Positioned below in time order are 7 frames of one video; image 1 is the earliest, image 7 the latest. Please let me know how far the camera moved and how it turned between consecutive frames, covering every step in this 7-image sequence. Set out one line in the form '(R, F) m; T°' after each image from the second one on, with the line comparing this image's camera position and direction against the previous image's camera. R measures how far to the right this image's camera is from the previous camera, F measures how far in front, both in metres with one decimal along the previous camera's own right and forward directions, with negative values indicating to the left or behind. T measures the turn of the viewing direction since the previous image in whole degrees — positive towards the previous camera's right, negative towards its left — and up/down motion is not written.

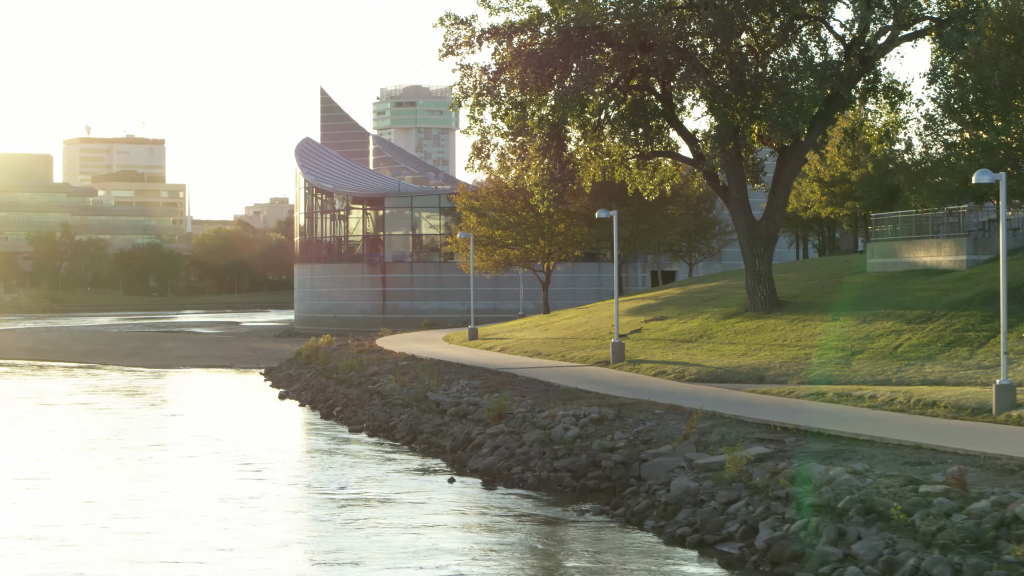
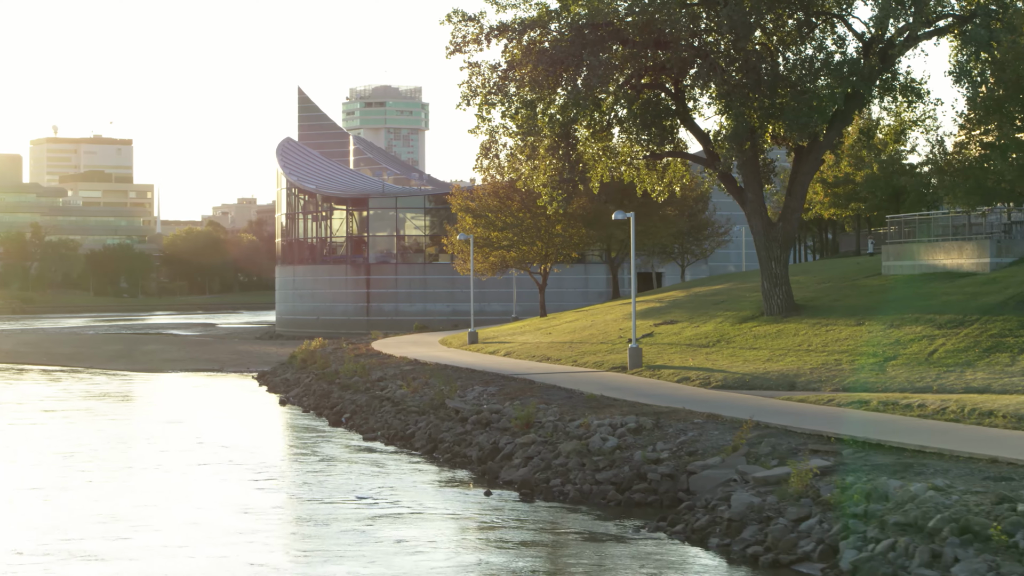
(-1.0, +0.7) m; +1°
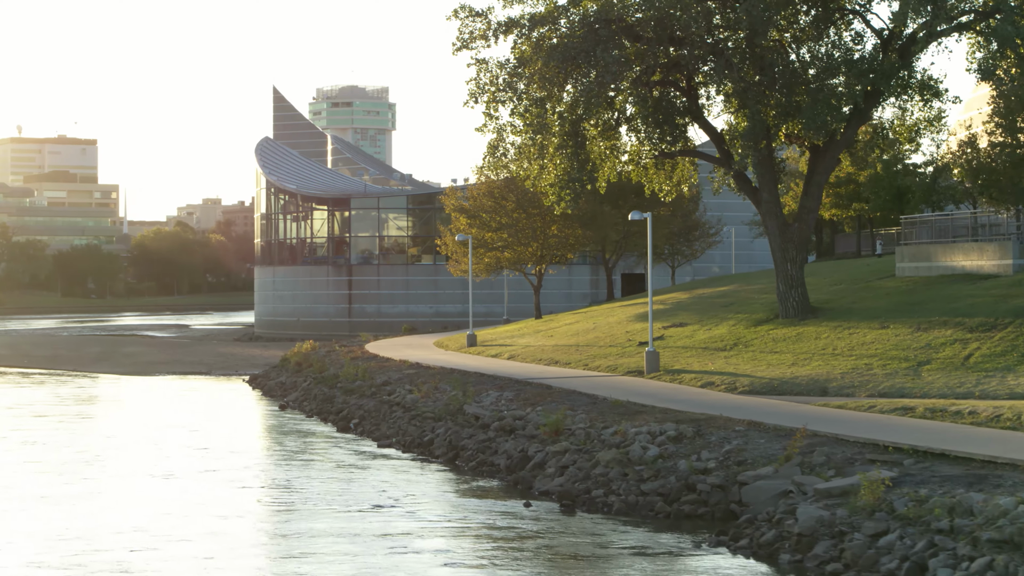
(-1.0, +0.7) m; +1°
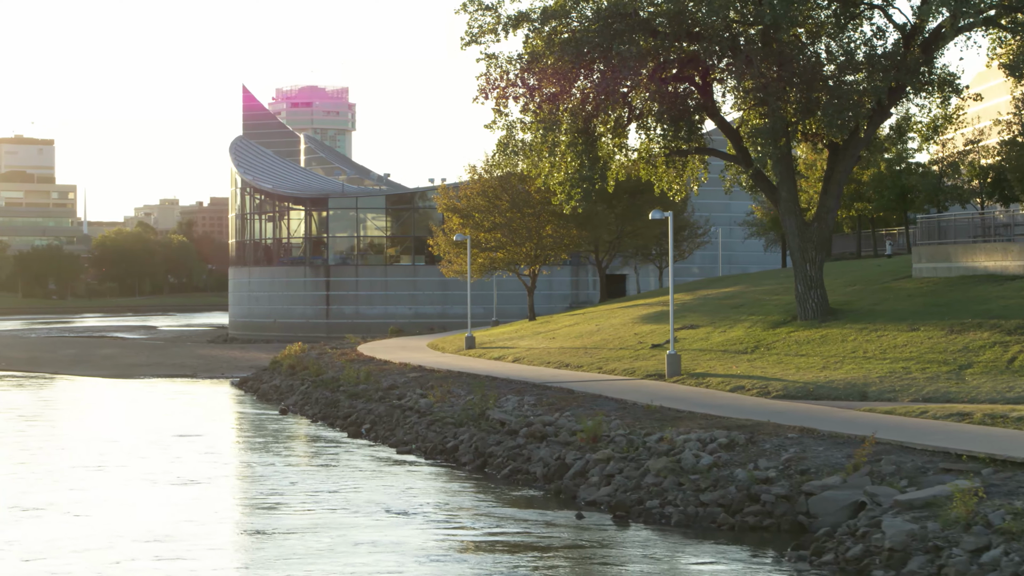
(-1.2, +0.8) m; +2°
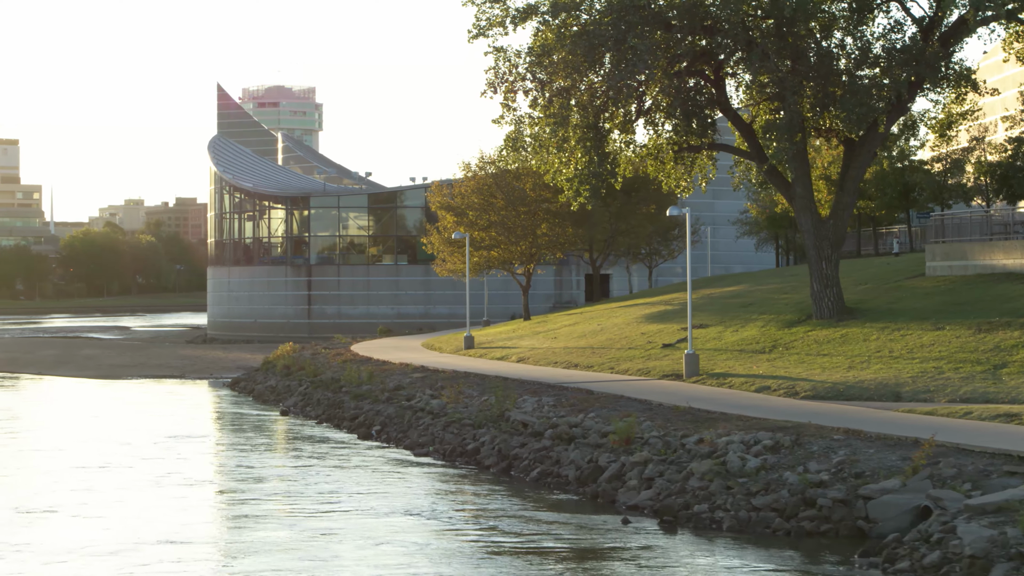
(-1.0, +0.6) m; +1°
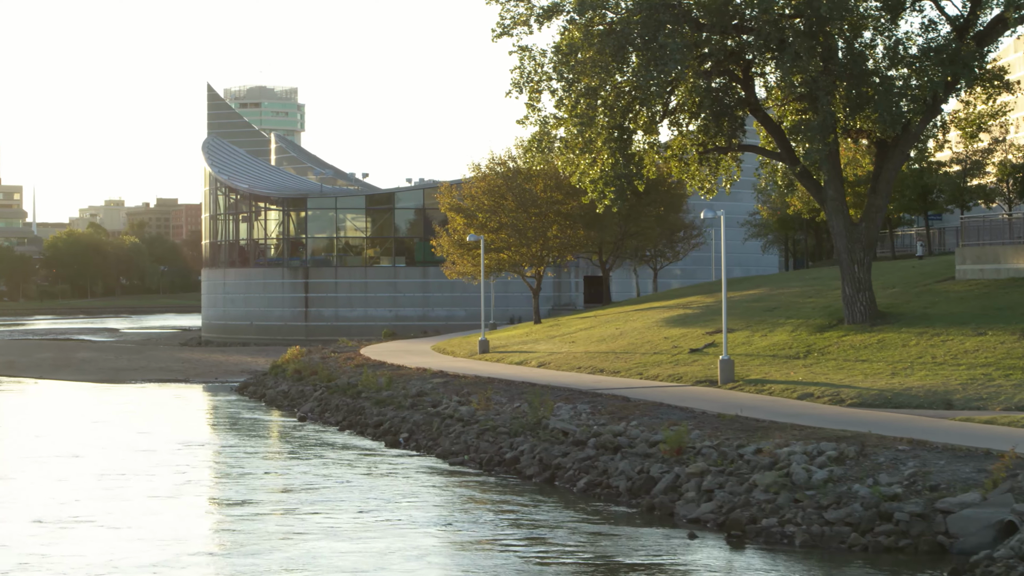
(-1.0, +0.6) m; +1°
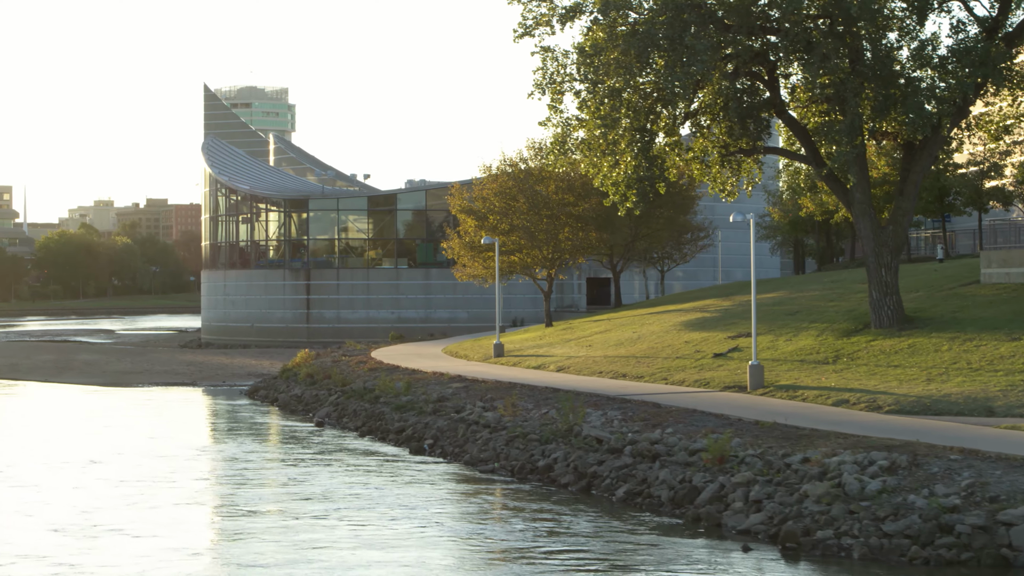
(-0.7, +0.3) m; 0°
